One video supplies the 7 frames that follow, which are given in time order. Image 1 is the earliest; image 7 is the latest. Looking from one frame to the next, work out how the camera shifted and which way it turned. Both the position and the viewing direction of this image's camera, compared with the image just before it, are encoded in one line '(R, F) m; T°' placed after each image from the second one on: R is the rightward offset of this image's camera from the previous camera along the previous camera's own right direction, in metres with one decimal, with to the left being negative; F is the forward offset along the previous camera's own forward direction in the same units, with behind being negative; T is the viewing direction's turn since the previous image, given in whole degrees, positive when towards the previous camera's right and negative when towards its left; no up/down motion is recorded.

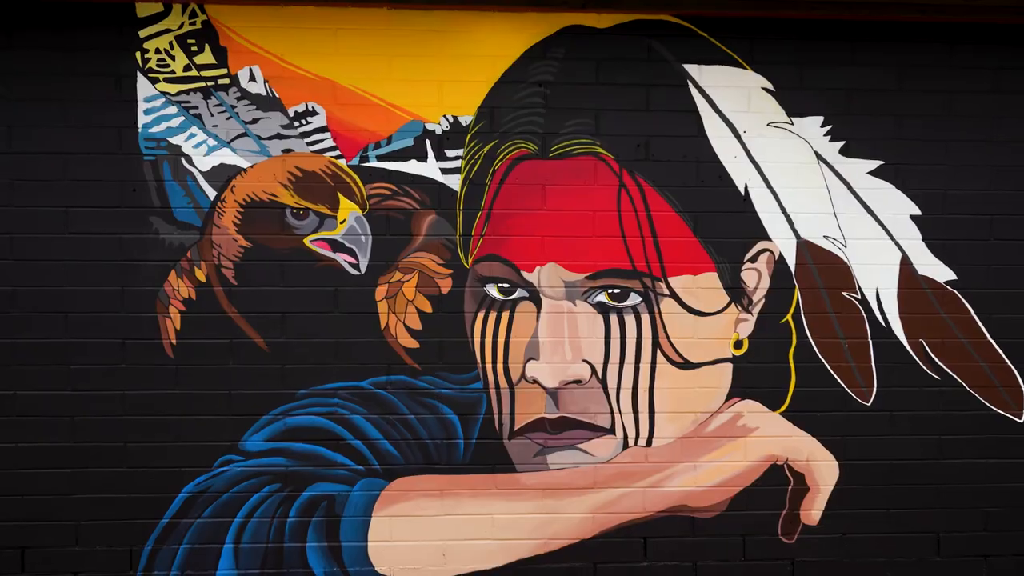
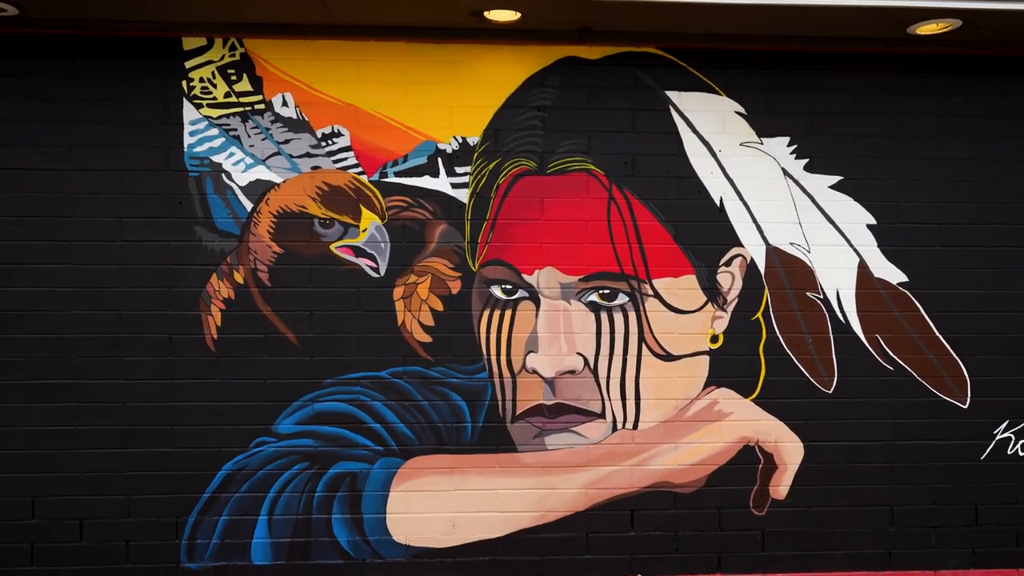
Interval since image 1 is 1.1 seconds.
(0.0, -0.4) m; 0°
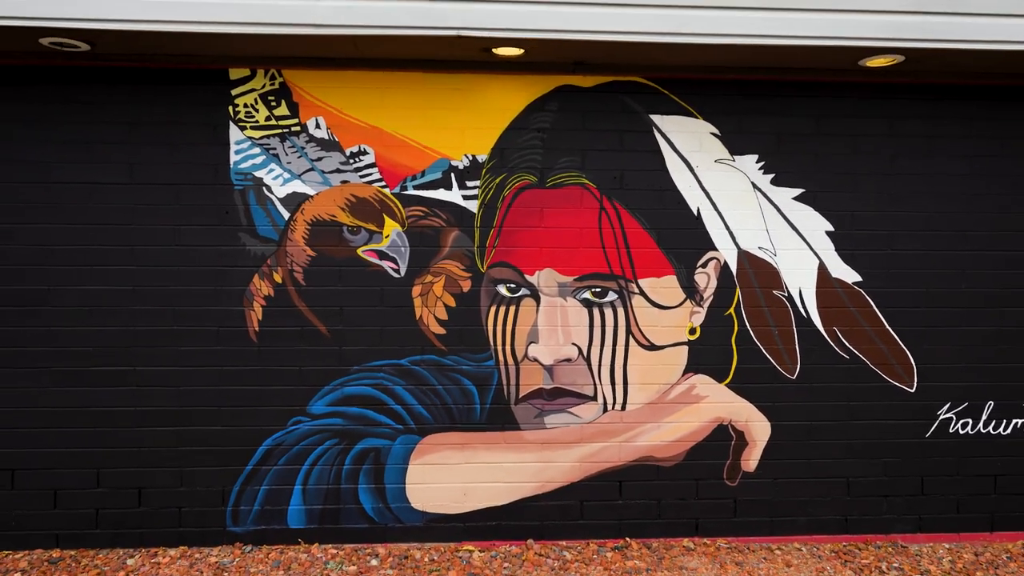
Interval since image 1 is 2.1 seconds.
(0.0, -0.5) m; 0°
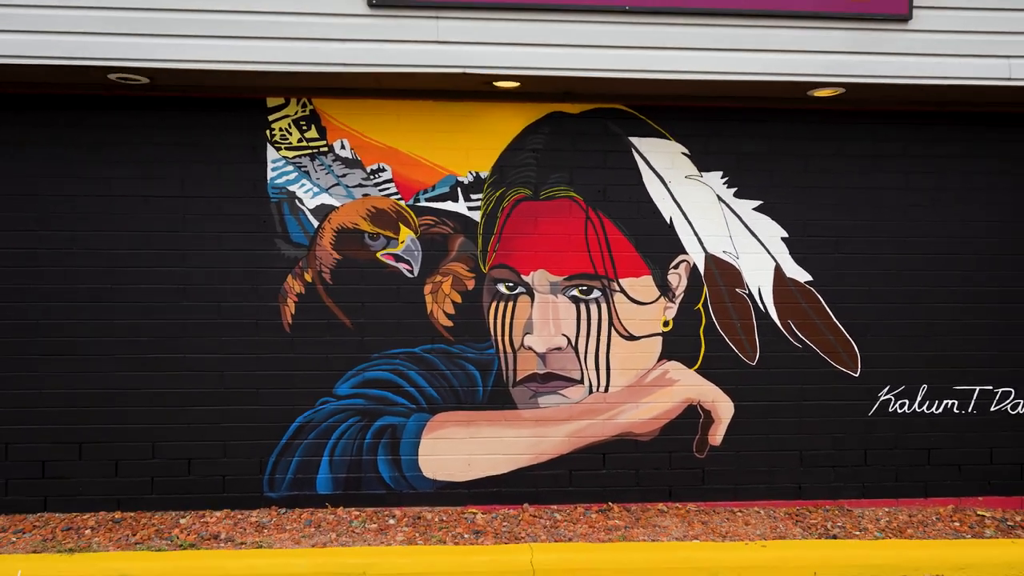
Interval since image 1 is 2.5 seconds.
(0.0, -0.6) m; 0°
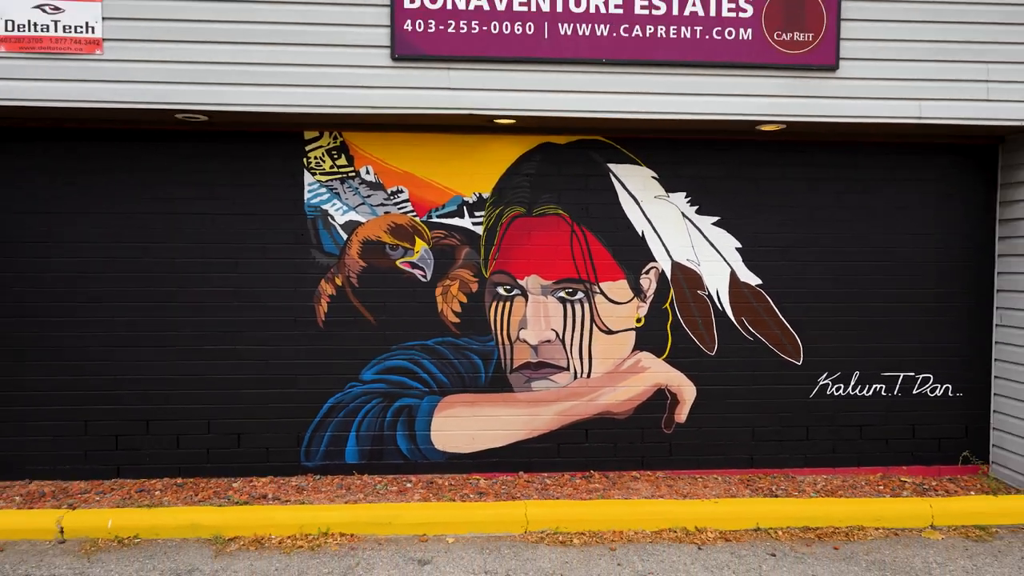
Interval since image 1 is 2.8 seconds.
(0.0, -0.9) m; 0°
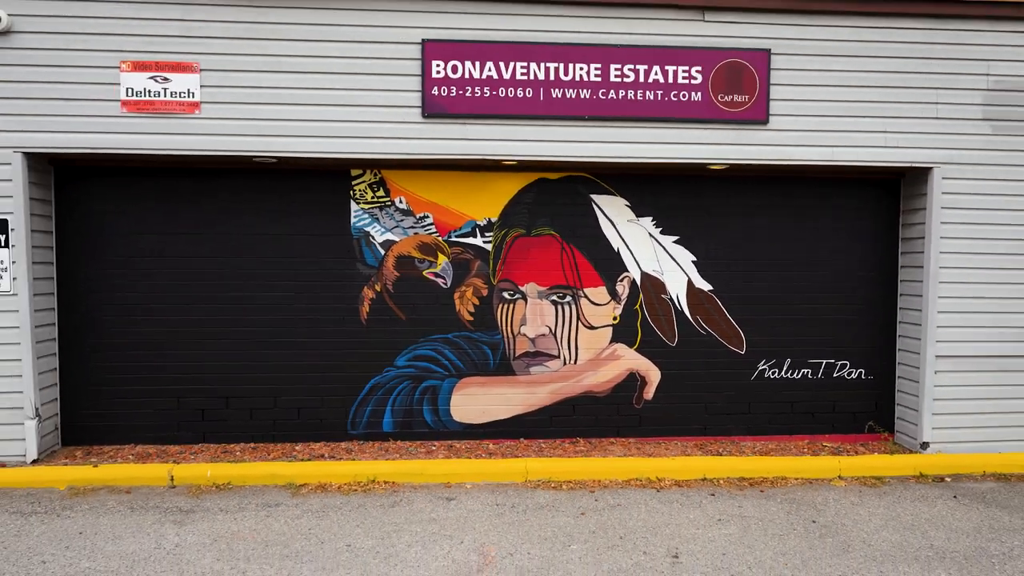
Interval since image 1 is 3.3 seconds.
(-0.1, -1.4) m; 0°
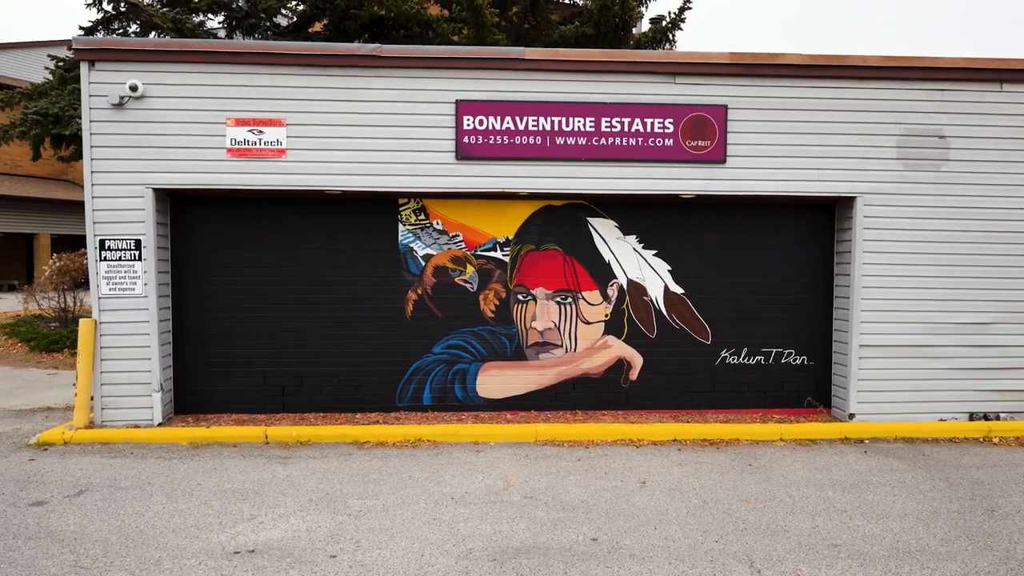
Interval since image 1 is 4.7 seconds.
(-0.1, -1.8) m; -1°
